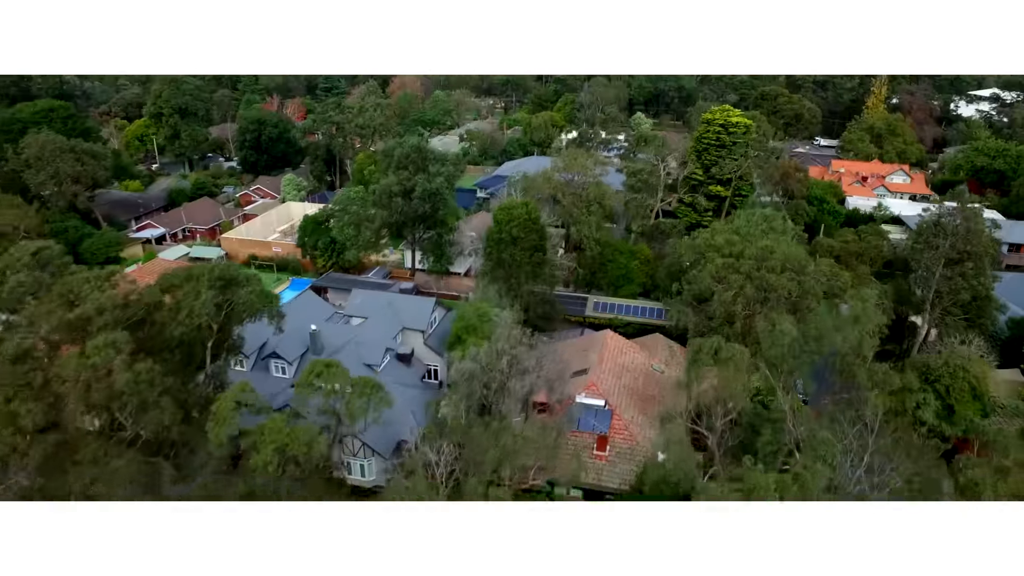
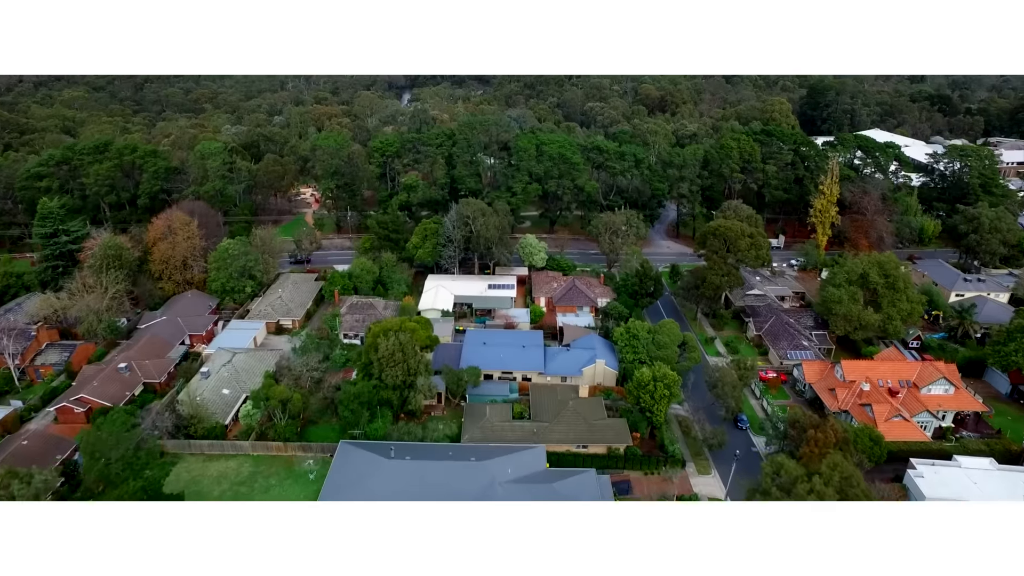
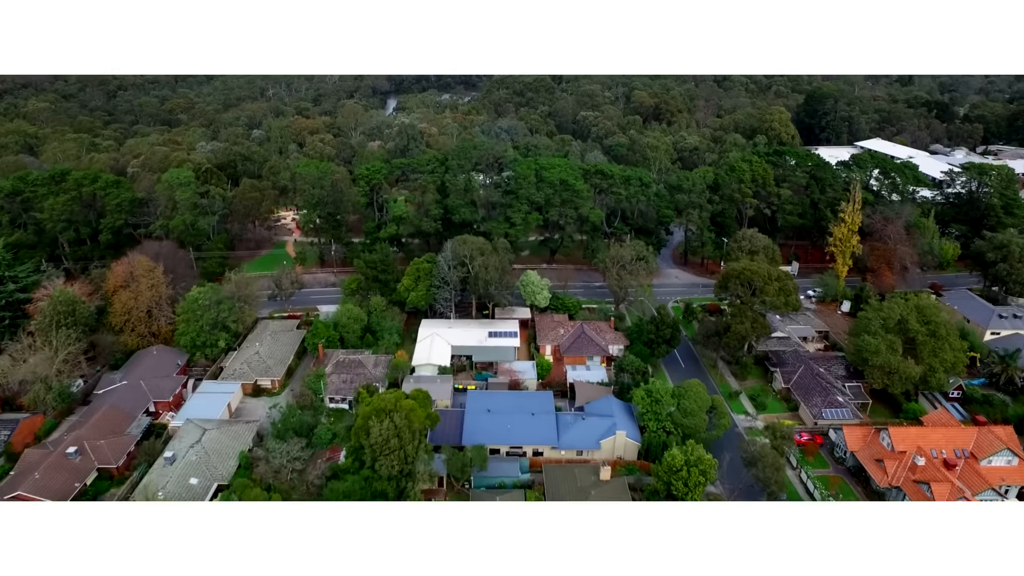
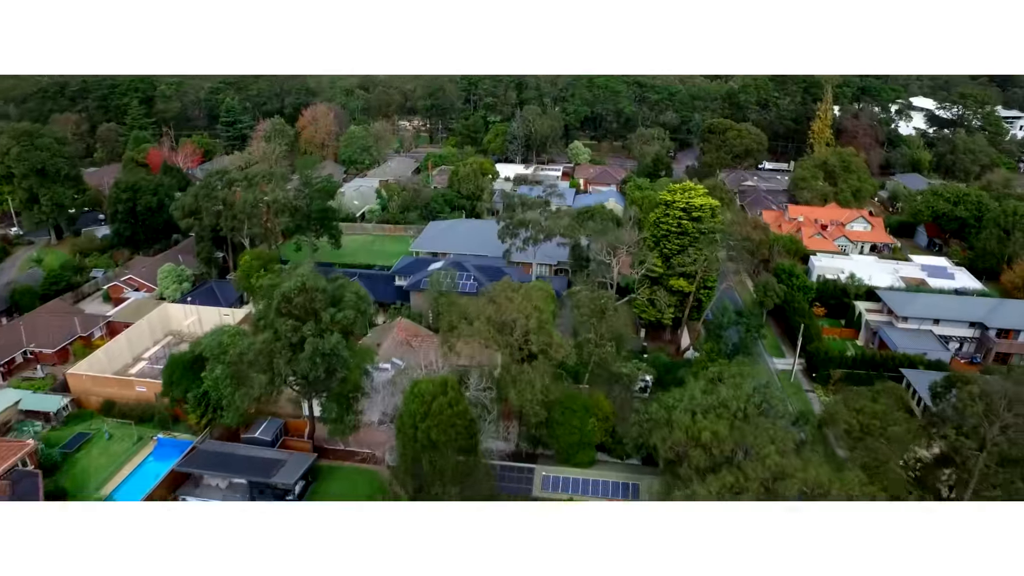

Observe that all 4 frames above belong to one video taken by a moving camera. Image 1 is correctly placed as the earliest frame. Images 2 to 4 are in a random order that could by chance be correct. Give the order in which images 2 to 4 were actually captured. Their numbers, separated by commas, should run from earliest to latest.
4, 2, 3
